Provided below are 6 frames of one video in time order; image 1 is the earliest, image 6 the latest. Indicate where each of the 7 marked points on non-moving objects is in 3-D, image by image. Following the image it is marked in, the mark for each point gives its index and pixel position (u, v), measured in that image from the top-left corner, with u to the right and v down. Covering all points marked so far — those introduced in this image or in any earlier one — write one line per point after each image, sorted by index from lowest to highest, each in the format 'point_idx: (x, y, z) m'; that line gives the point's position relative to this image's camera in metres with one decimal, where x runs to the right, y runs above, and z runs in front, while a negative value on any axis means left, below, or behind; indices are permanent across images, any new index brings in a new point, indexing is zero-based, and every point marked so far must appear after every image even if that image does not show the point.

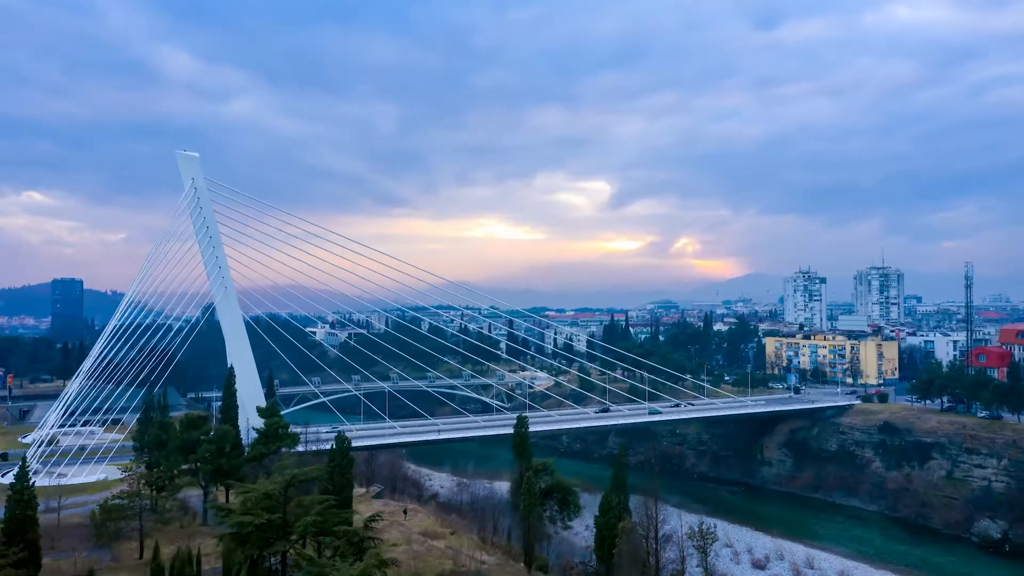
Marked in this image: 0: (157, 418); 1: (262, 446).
0: (-7.4, -2.7, +13.9) m
1: (-5.1, -3.2, +13.7) m
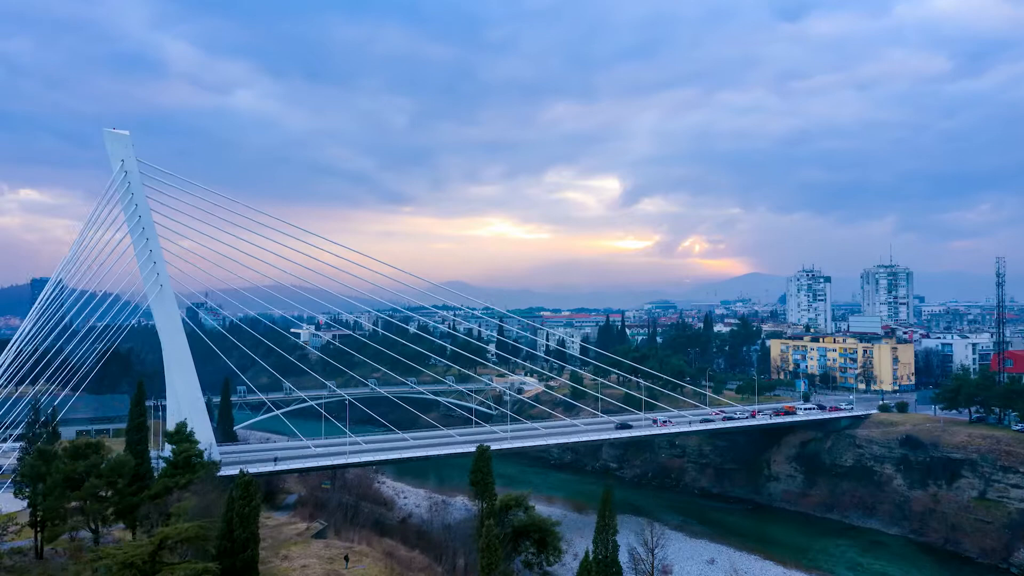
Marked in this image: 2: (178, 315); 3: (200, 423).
0: (-8.0, -2.6, +11.3) m
1: (-5.7, -3.2, +11.1) m
2: (-8.9, -0.7, +17.9) m
3: (-8.3, -3.6, +17.9) m
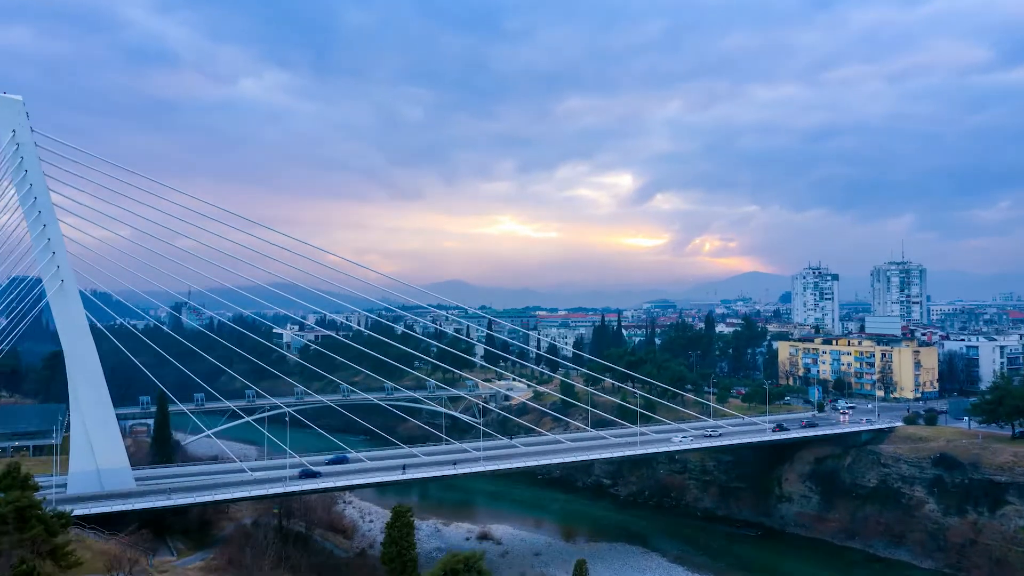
0: (-8.7, -2.6, +8.4) m
1: (-6.4, -3.1, +8.2) m
2: (-9.6, -0.6, +15.0) m
3: (-9.0, -3.5, +15.0) m
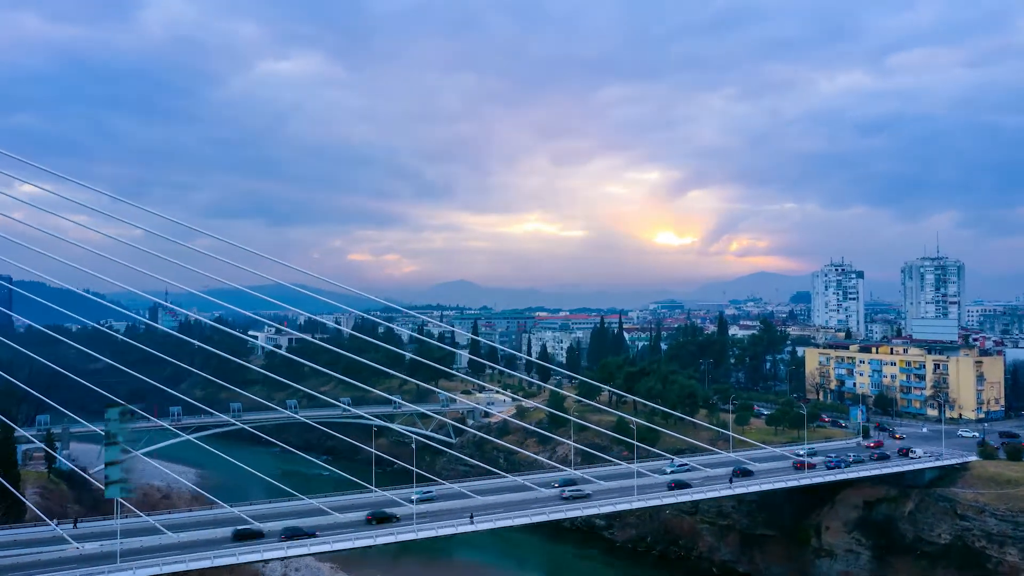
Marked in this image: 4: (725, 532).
0: (-9.8, -2.4, +3.6) m
1: (-7.5, -3.0, +3.4) m
2: (-10.6, -0.5, +10.2) m
3: (-10.1, -3.4, +10.2) m
4: (+6.2, -7.1, +19.3) m
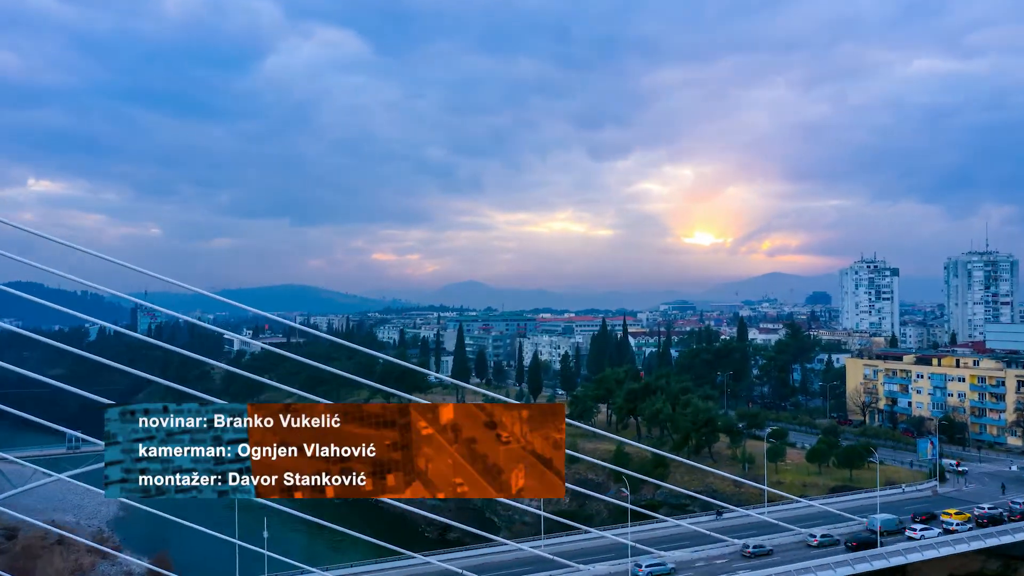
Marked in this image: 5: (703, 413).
0: (-10.9, -2.3, -1.1) m
1: (-8.7, -2.9, -1.4) m
2: (-11.7, -0.4, +5.5) m
3: (-11.1, -3.3, +5.5) m
4: (+5.3, -7.0, +14.3) m
5: (+5.2, -3.4, +18.2) m
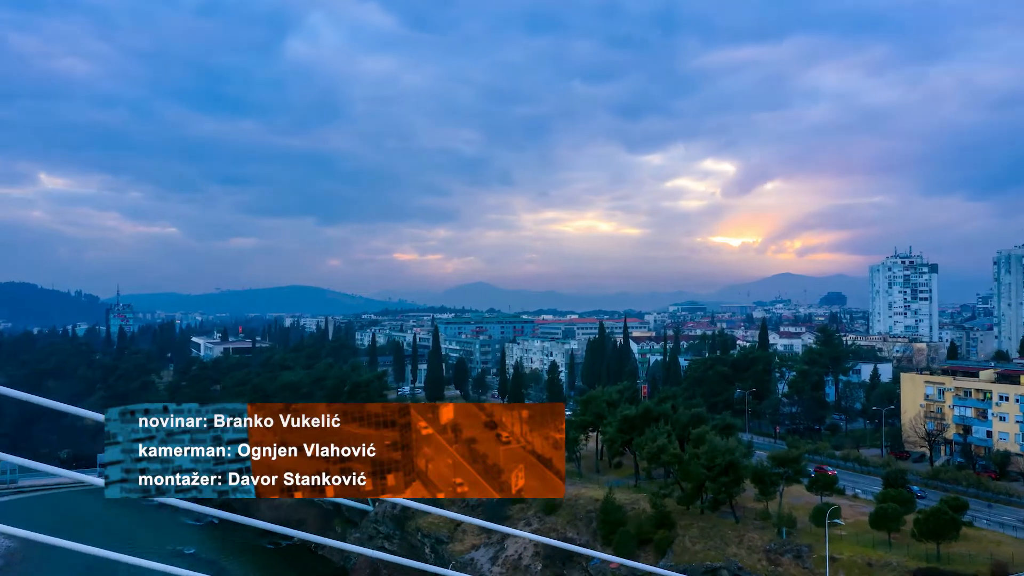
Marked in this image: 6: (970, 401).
0: (-12.2, -2.2, -5.8) m
1: (-9.9, -2.7, -6.1) m
2: (-12.8, -0.3, +0.8) m
3: (-12.3, -3.1, +0.8) m
4: (+4.2, -6.8, +9.4) m
5: (+4.1, -3.2, +13.2) m
6: (+11.8, -2.8, +17.3) m
